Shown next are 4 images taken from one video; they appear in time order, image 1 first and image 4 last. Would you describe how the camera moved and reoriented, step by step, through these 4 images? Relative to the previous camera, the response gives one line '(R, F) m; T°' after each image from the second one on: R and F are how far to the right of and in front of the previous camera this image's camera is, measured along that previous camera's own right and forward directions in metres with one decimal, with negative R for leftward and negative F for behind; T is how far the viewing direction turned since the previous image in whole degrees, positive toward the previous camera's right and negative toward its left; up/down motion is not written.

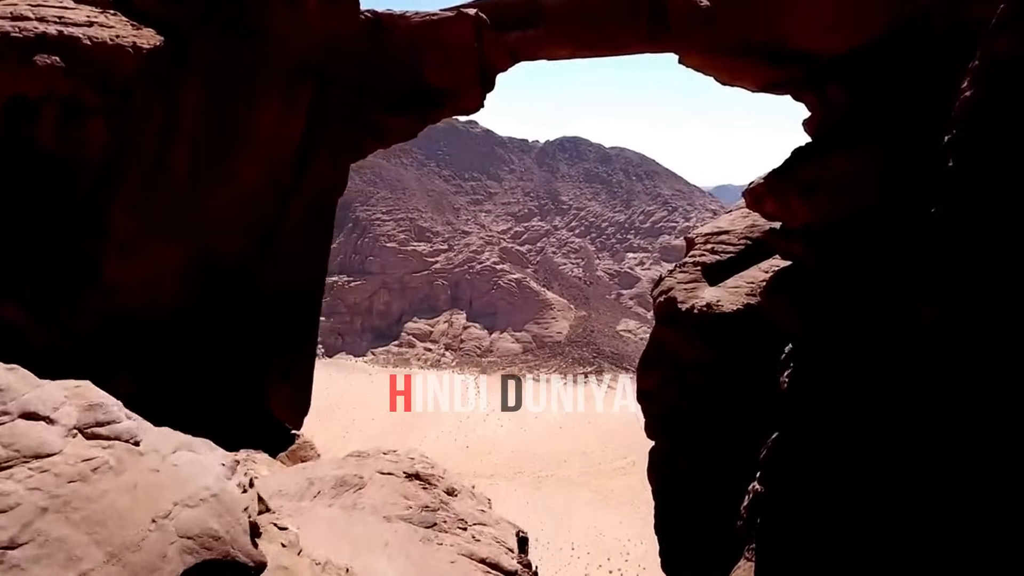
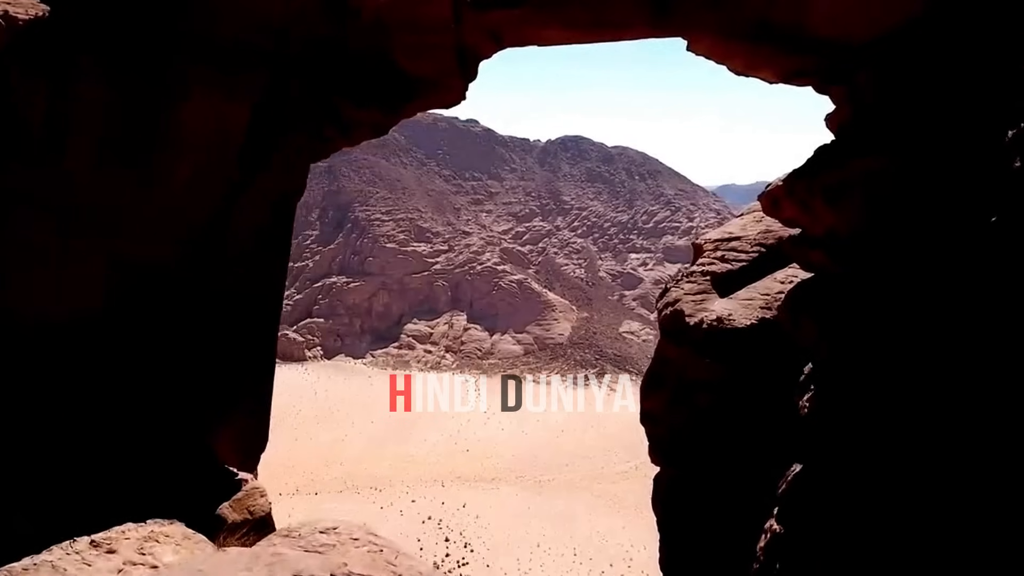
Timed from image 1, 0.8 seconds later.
(+0.1, +0.3) m; 0°
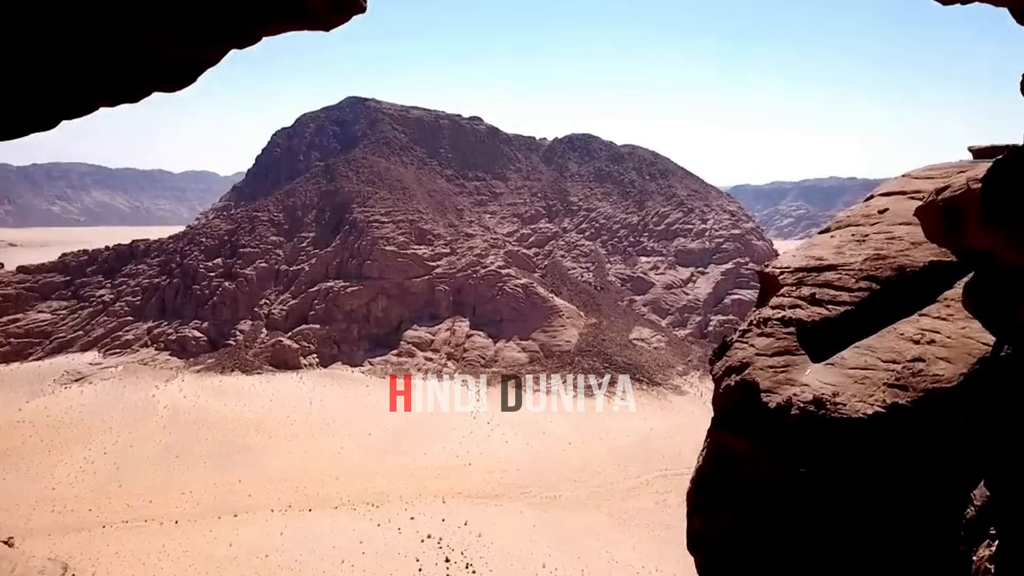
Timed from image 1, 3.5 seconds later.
(+0.1, +1.3) m; -1°
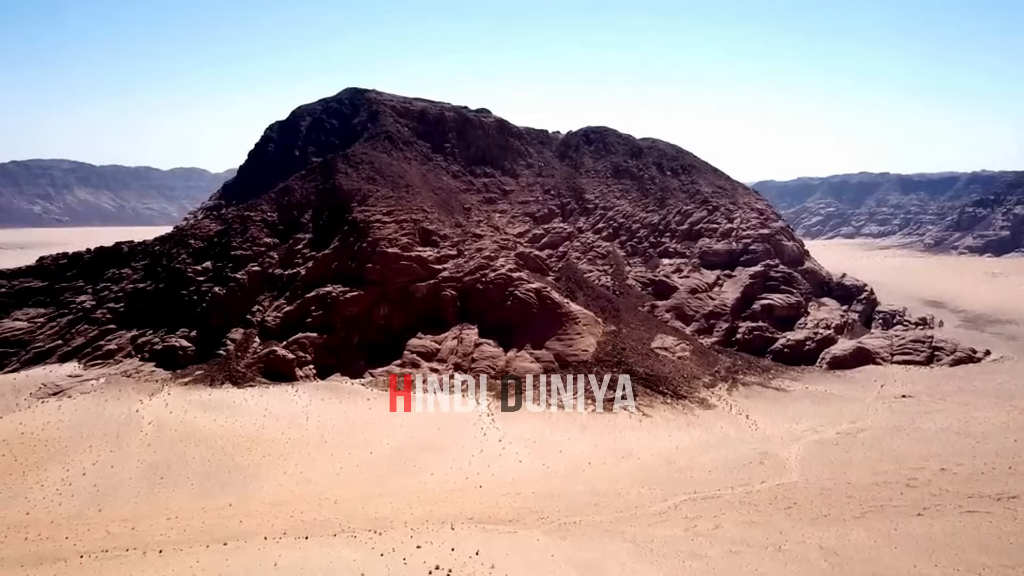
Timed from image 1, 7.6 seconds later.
(-0.4, +2.0) m; 0°
